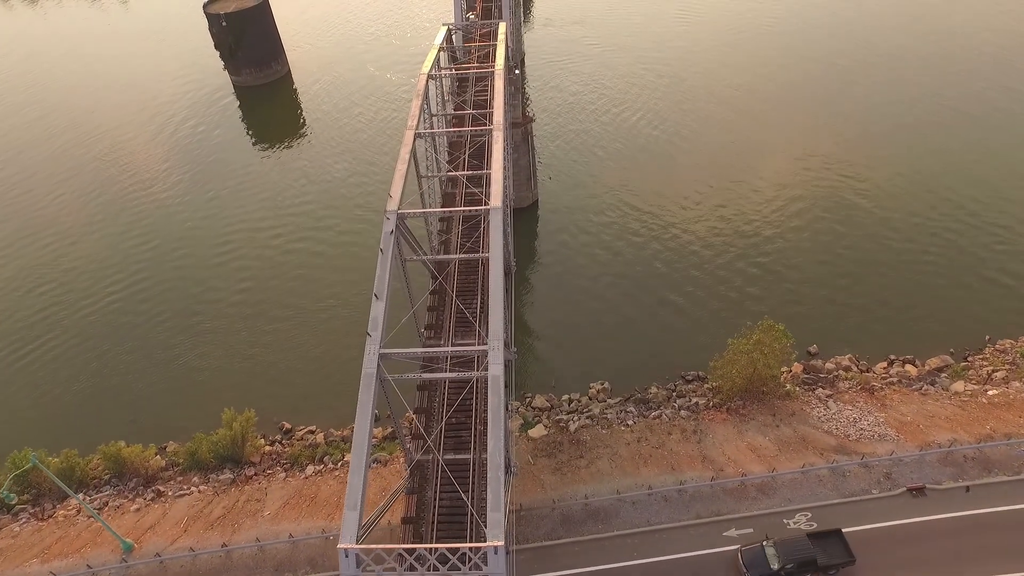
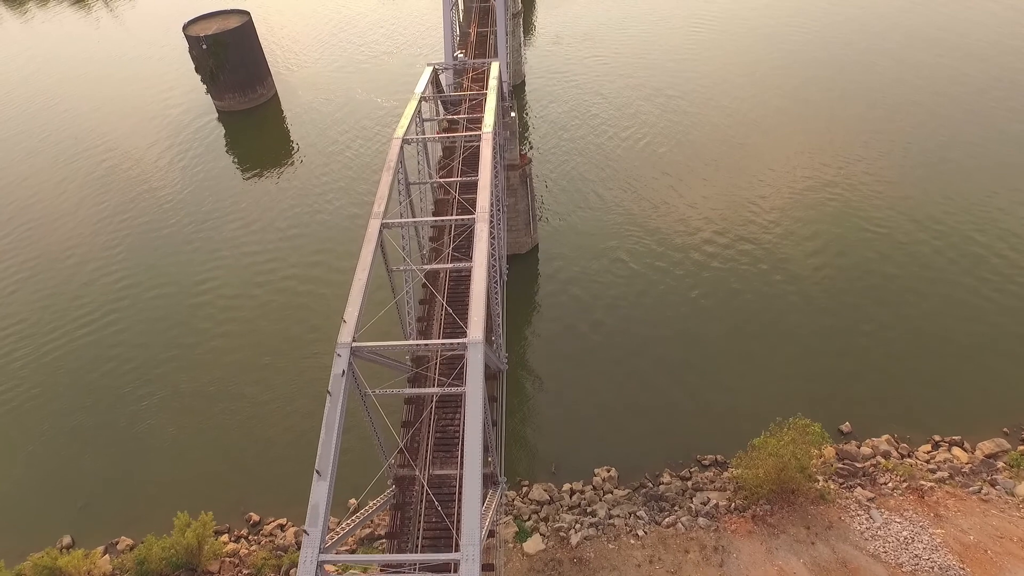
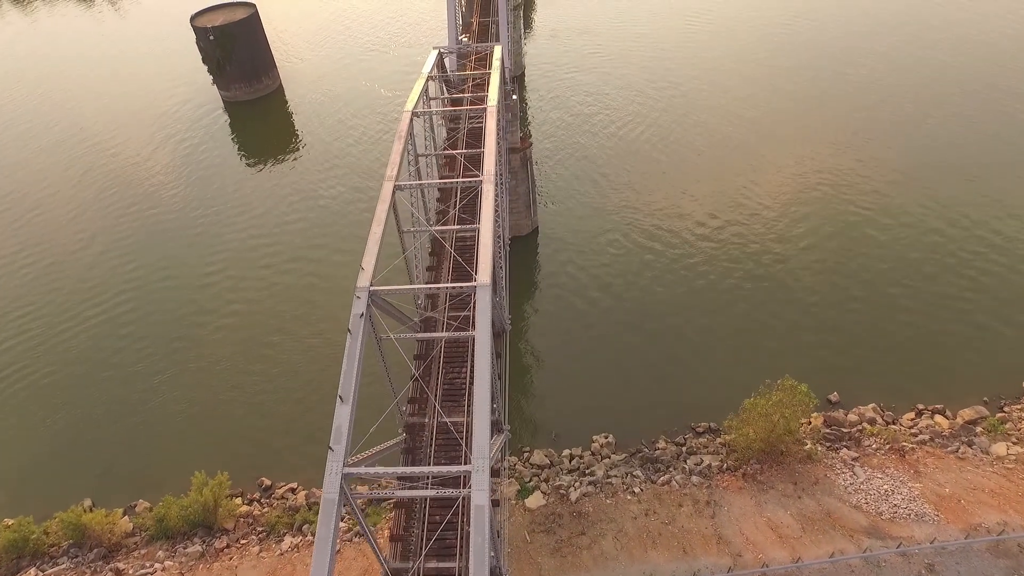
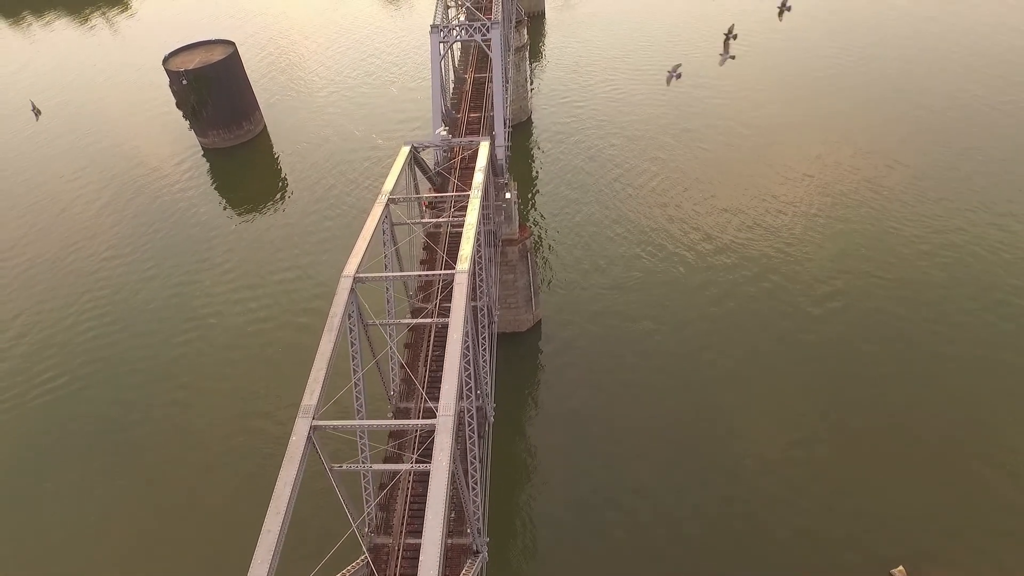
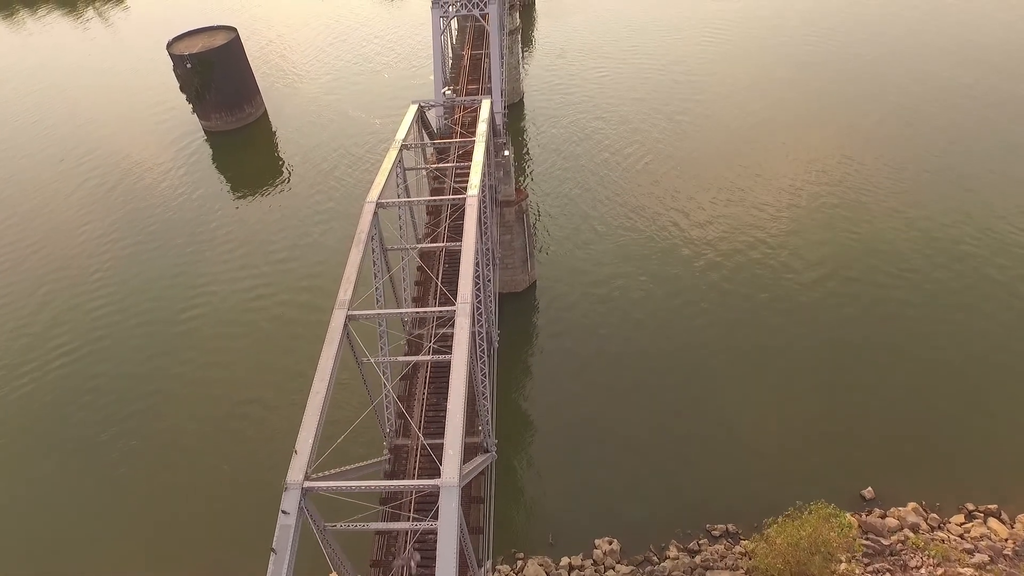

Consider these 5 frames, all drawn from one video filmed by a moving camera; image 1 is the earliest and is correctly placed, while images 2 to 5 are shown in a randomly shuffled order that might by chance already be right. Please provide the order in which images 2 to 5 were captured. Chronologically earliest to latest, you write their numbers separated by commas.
3, 2, 5, 4
